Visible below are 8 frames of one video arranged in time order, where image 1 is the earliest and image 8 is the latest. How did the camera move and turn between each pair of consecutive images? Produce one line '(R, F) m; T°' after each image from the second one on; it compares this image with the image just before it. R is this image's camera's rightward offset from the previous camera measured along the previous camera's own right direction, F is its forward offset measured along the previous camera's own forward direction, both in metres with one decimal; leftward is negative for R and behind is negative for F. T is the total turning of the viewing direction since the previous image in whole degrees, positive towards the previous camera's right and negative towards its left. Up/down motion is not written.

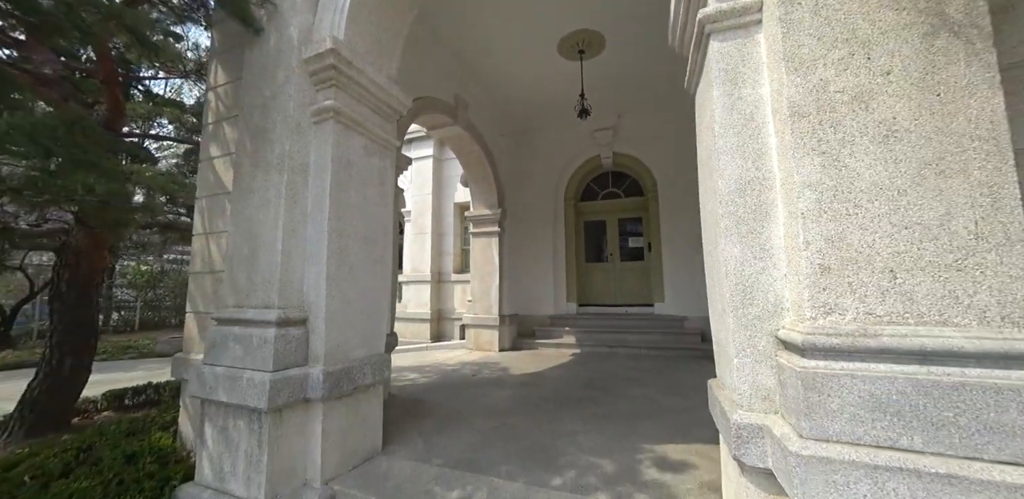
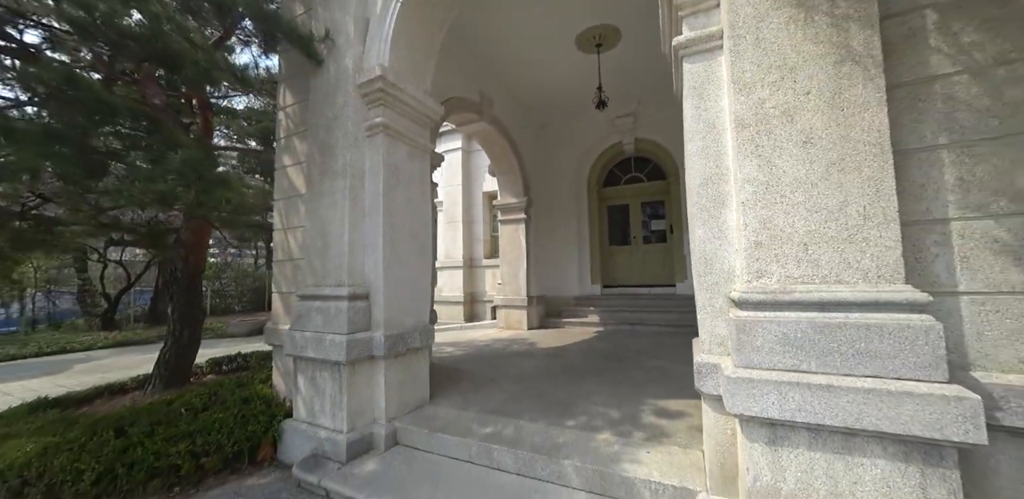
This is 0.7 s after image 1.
(+0.1, -0.5) m; -5°
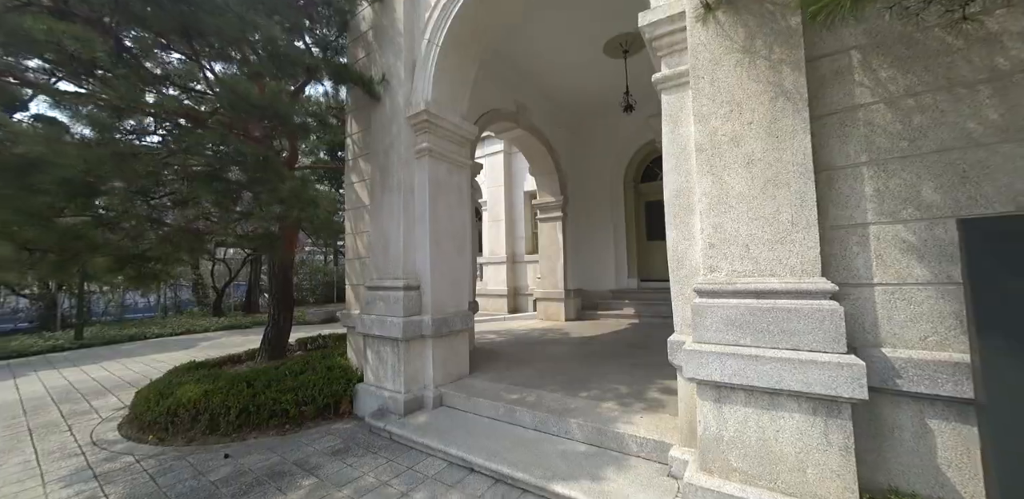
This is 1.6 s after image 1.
(+0.3, -0.6) m; -8°
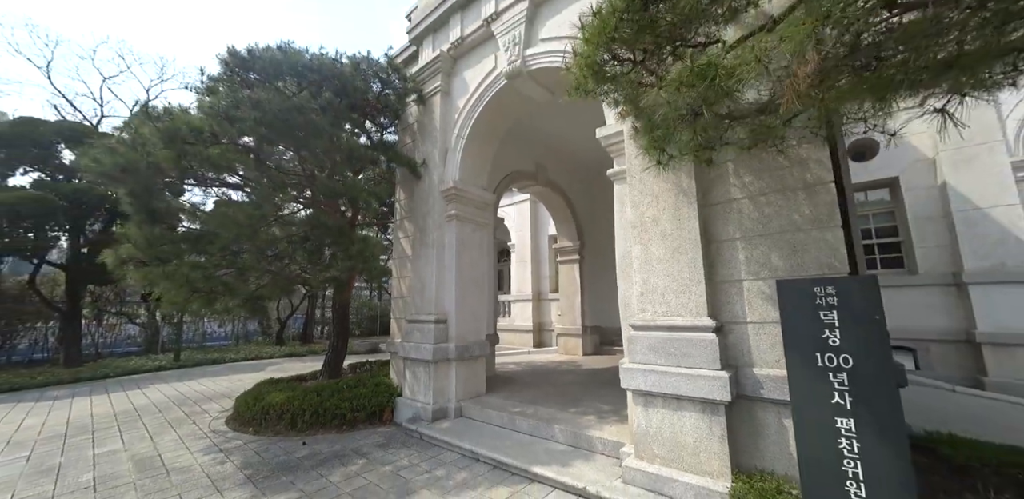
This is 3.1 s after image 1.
(+0.4, -1.1) m; -6°
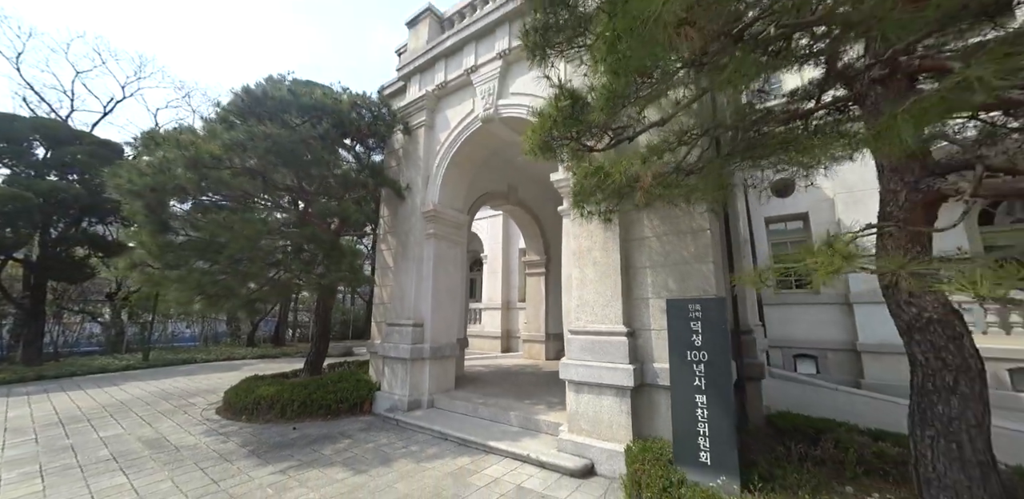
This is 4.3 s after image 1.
(+0.1, -0.9) m; +4°
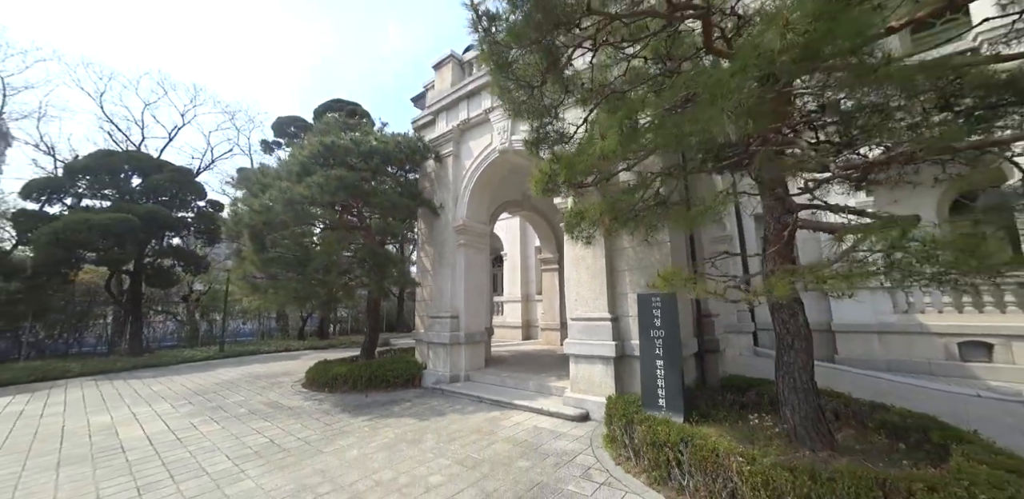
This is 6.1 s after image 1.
(+0.1, -1.4) m; -3°
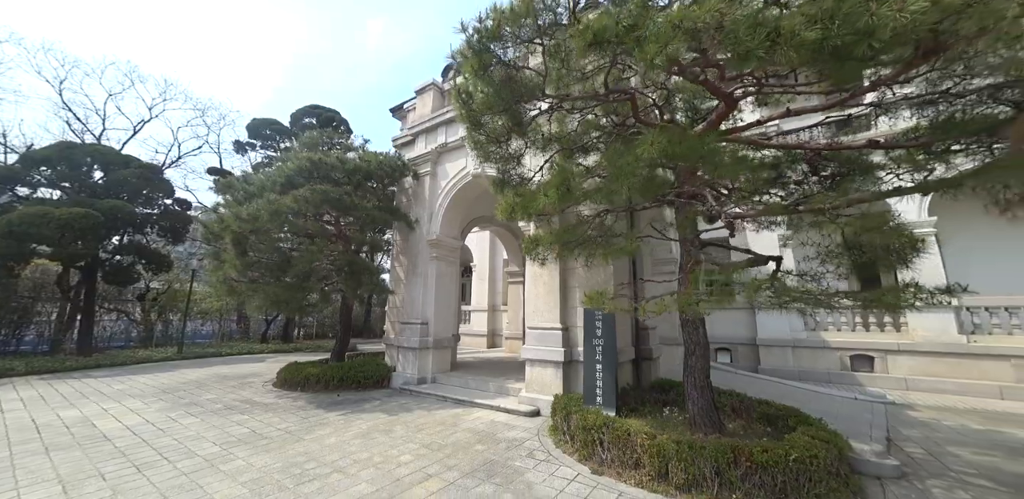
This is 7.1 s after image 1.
(0.0, -0.8) m; +4°
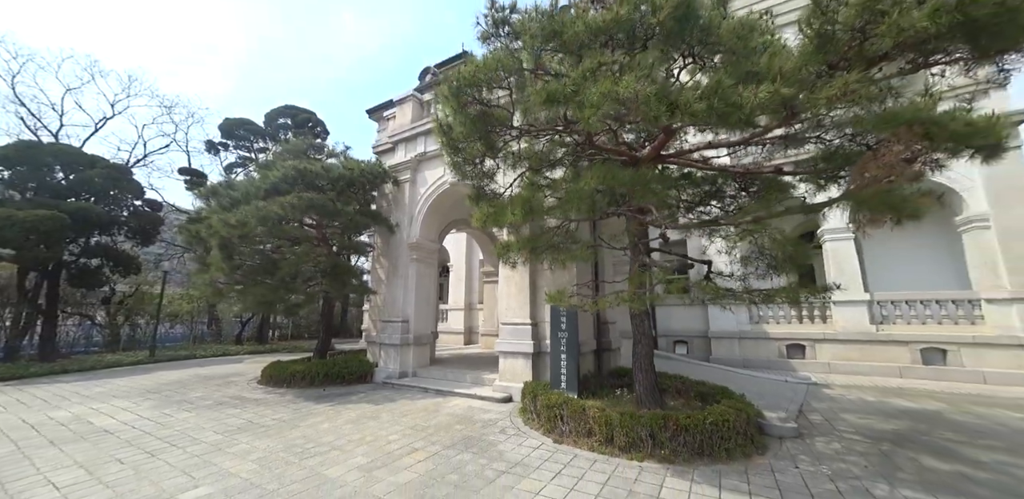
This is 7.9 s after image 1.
(0.0, -0.7) m; +4°
